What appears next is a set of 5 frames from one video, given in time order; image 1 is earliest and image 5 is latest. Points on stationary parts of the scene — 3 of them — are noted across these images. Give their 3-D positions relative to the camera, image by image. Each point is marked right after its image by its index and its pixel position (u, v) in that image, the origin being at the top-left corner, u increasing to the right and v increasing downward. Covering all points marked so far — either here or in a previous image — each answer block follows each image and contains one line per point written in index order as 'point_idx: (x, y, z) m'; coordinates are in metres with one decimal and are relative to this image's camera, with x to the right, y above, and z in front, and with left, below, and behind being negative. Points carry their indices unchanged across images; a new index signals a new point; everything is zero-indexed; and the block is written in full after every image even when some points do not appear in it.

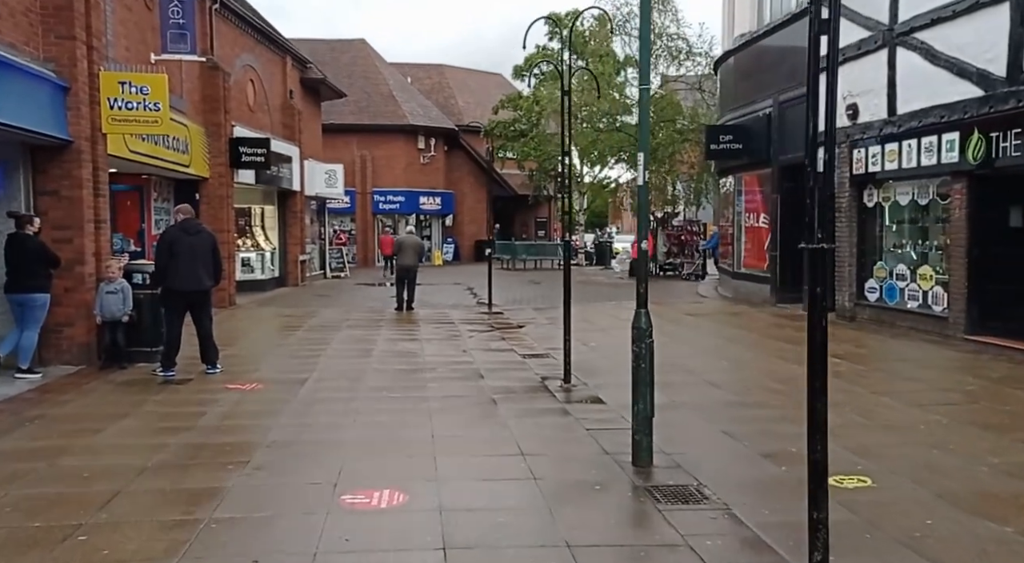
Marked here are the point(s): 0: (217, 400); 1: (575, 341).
0: (-2.8, -1.1, +9.5) m
1: (+0.9, -0.9, +15.2) m
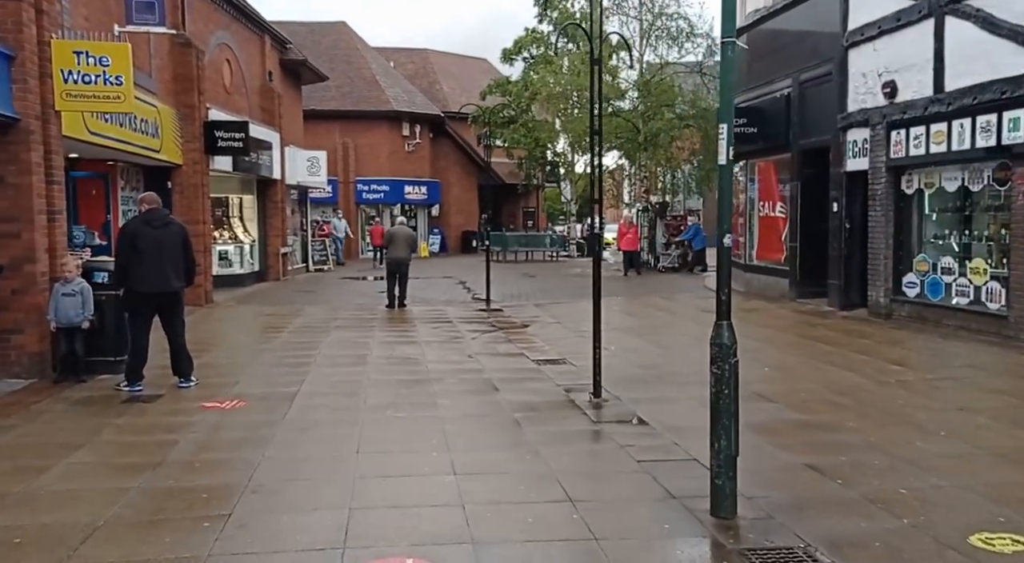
0: (-2.6, -1.1, +8.0) m
1: (+1.0, -0.8, +13.8) m
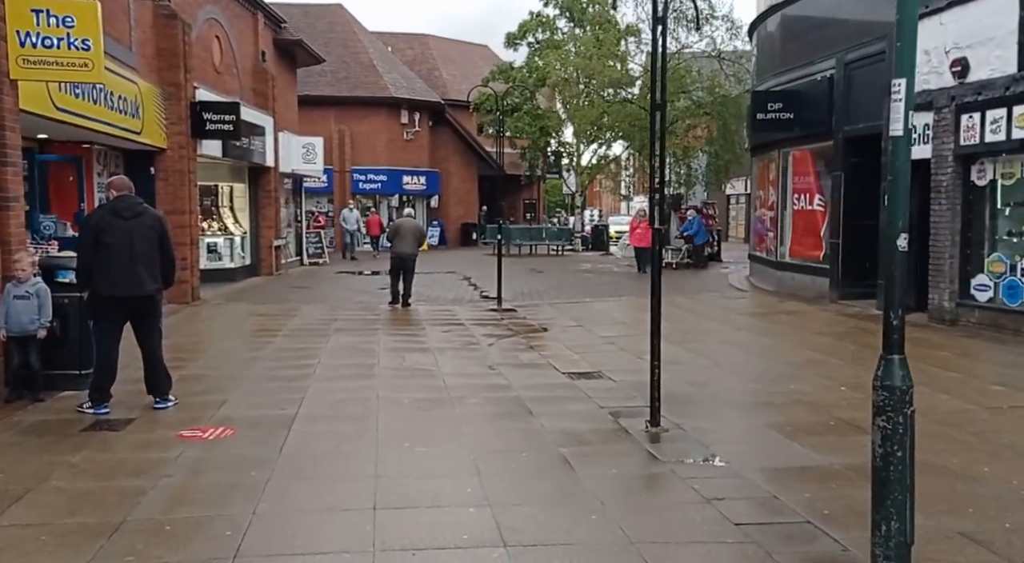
0: (-2.2, -1.2, +6.5) m
1: (+1.3, -0.8, +12.3) m
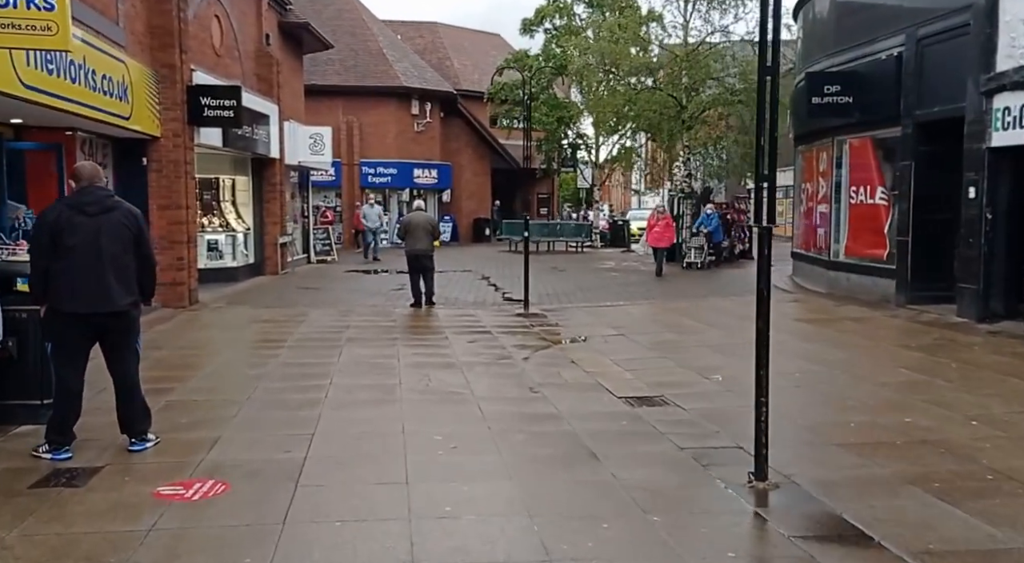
0: (-1.8, -1.3, +4.9) m
1: (+1.7, -0.9, +10.6) m
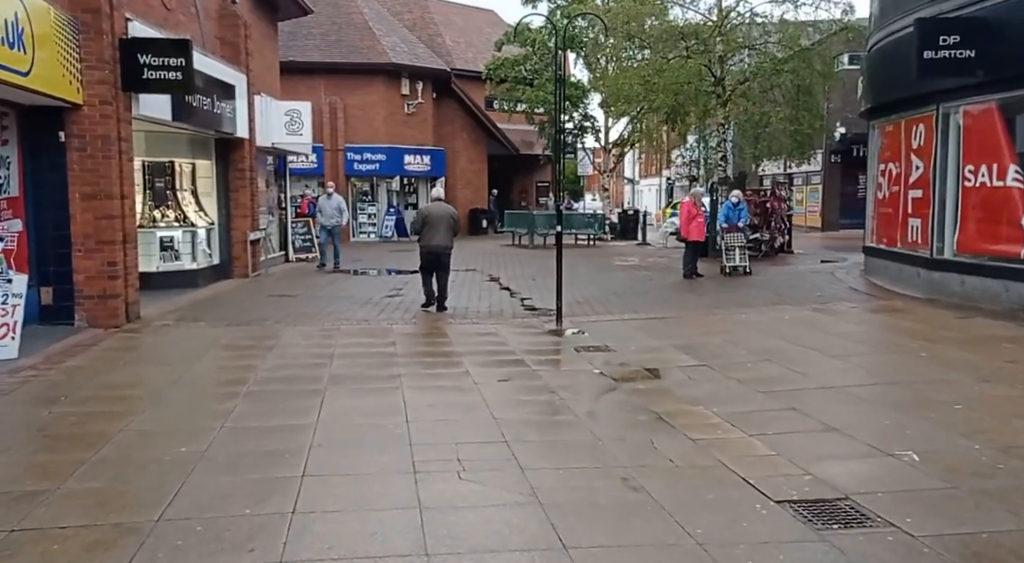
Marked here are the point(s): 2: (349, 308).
0: (-1.3, -1.5, +1.3) m
1: (+2.2, -1.0, +7.1) m
2: (-2.3, -0.4, +14.1) m
